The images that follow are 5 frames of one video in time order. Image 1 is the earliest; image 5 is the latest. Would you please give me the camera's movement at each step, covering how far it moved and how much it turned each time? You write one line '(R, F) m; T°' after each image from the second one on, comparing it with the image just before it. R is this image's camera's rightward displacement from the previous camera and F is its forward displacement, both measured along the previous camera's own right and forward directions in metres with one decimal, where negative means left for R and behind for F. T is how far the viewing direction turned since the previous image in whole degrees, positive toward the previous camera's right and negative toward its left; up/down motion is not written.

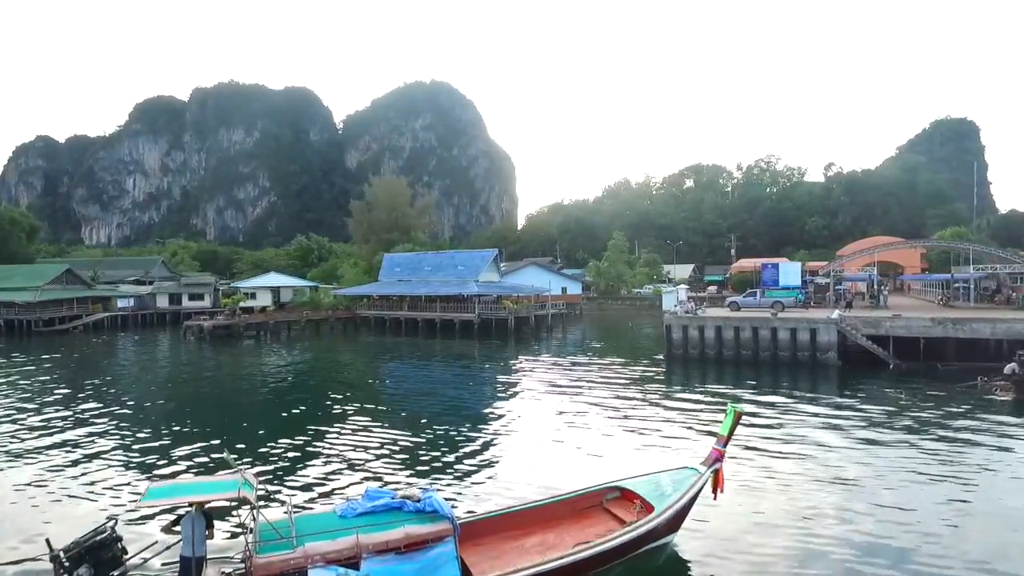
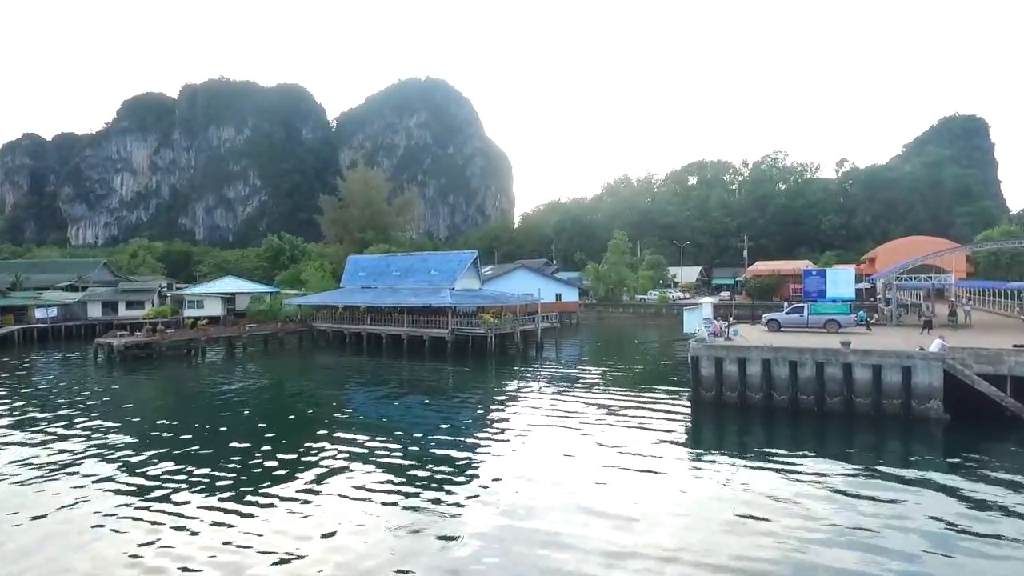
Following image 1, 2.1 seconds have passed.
(+0.9, +6.5) m; 0°
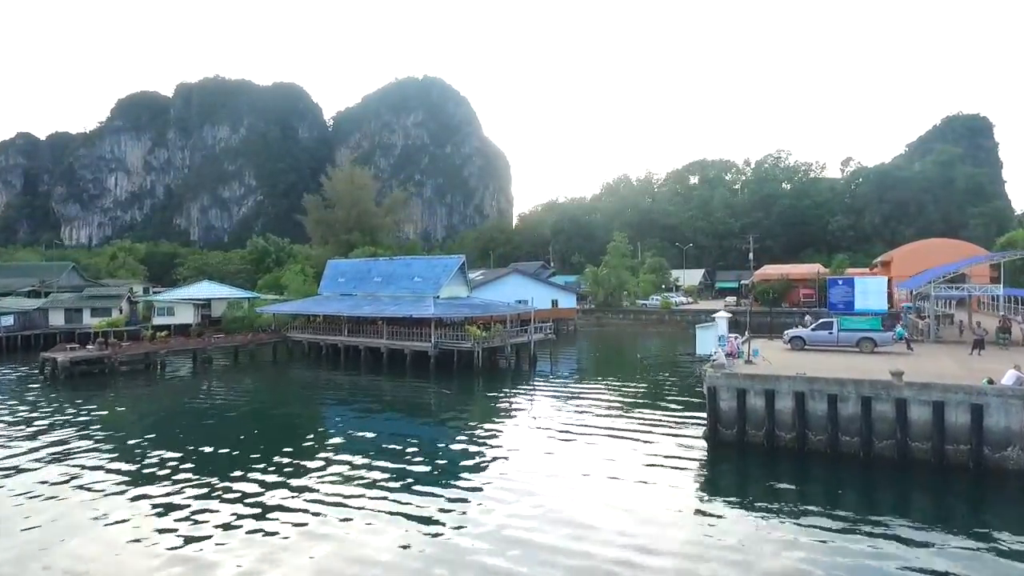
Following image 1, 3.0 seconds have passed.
(+0.5, +2.9) m; 0°
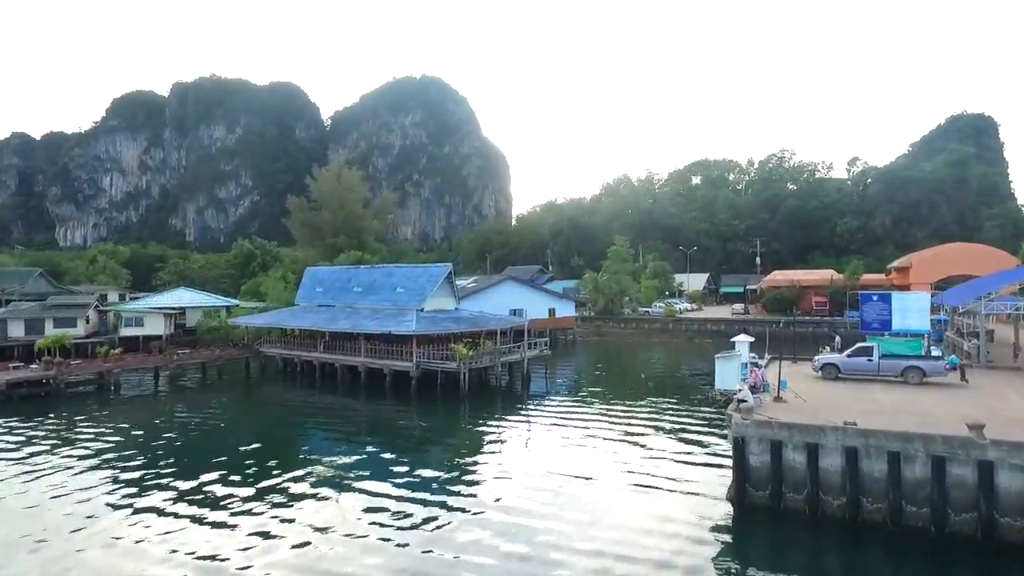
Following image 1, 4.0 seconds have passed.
(+0.4, +2.8) m; 0°
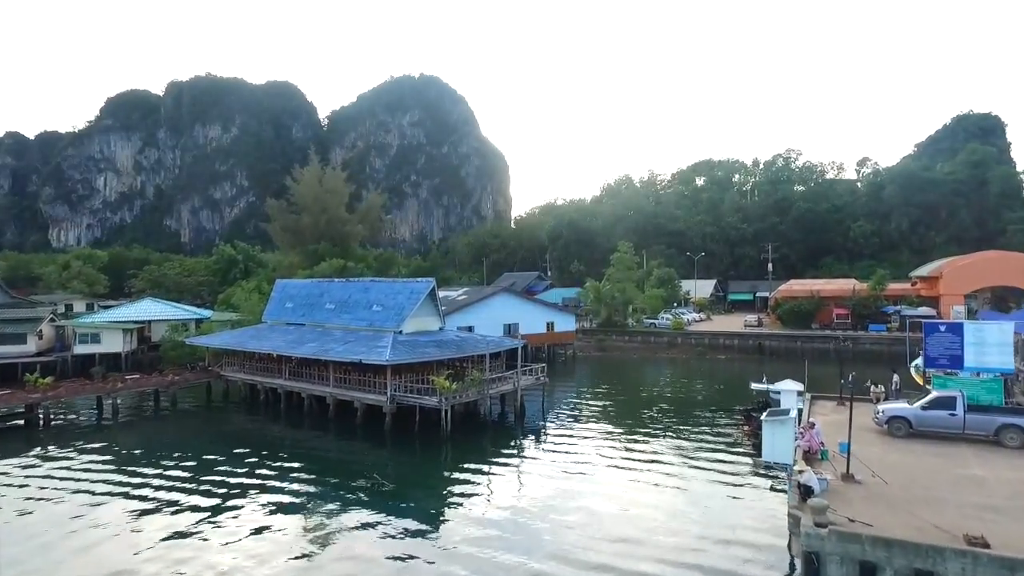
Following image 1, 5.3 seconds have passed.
(+0.3, +3.5) m; 0°
